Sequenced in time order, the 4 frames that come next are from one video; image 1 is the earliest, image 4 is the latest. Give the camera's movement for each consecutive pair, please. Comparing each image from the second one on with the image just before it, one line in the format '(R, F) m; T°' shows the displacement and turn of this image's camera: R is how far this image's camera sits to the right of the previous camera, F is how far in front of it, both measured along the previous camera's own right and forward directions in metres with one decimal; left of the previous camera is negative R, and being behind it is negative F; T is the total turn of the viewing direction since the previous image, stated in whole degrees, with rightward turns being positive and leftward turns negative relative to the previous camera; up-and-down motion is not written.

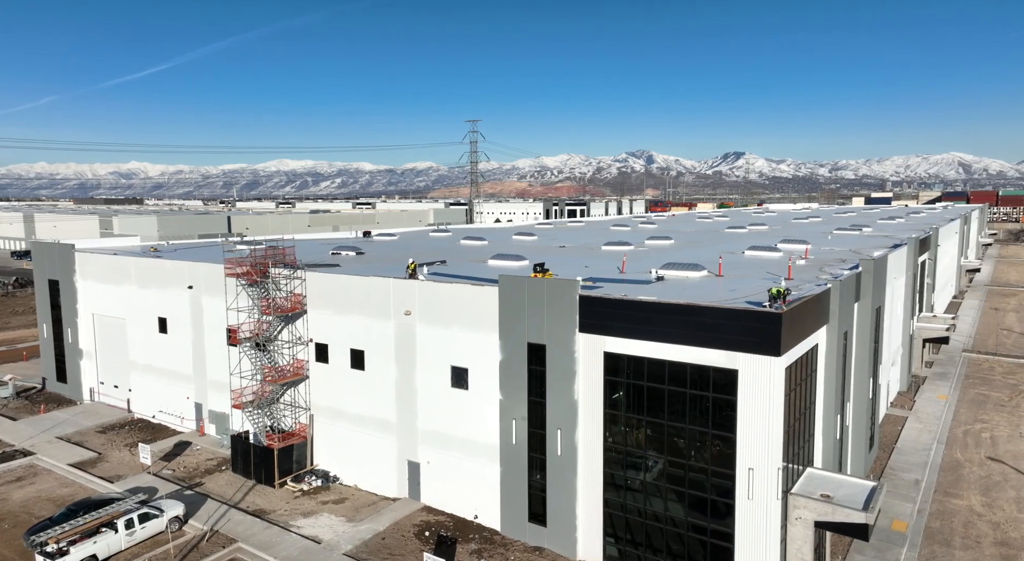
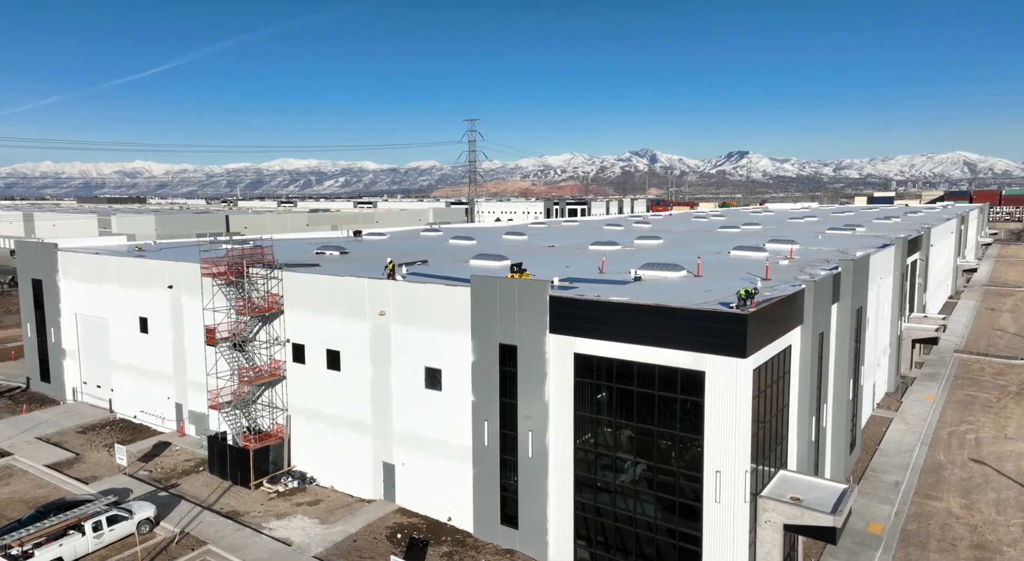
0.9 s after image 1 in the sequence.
(+1.1, +0.2) m; 0°
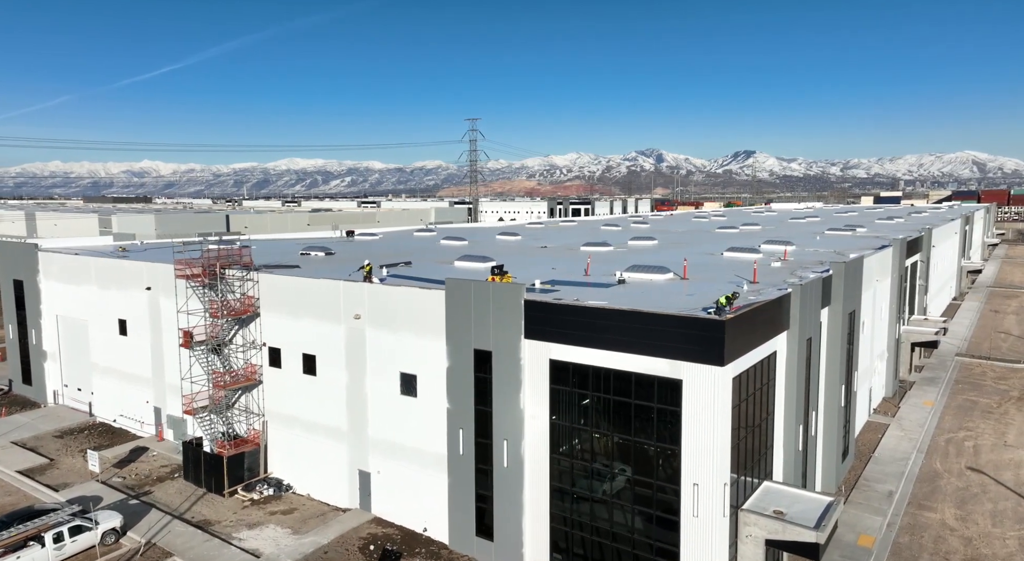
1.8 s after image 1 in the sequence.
(+1.0, +0.9) m; 0°
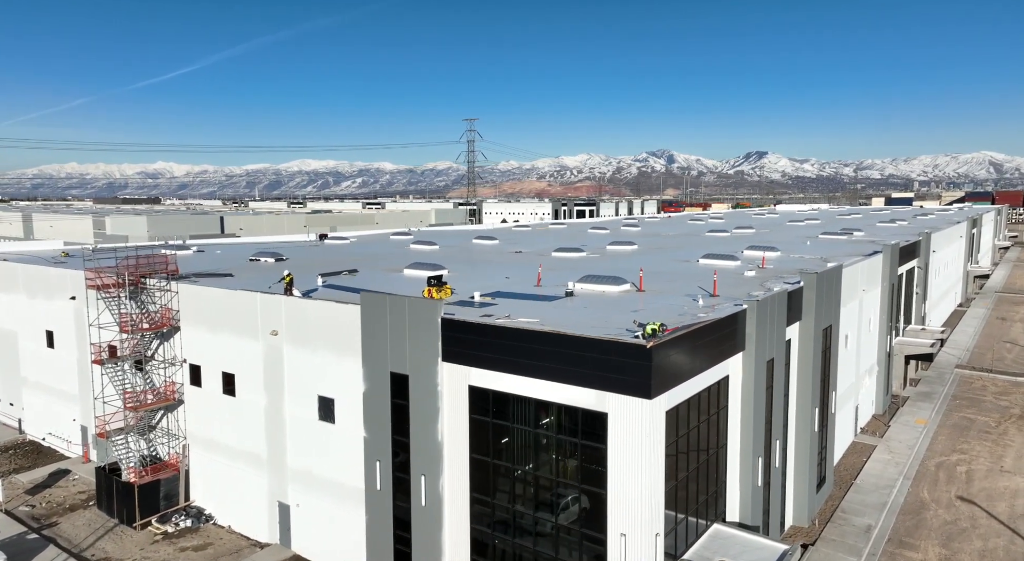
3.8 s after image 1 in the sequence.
(+2.7, +2.9) m; -1°
